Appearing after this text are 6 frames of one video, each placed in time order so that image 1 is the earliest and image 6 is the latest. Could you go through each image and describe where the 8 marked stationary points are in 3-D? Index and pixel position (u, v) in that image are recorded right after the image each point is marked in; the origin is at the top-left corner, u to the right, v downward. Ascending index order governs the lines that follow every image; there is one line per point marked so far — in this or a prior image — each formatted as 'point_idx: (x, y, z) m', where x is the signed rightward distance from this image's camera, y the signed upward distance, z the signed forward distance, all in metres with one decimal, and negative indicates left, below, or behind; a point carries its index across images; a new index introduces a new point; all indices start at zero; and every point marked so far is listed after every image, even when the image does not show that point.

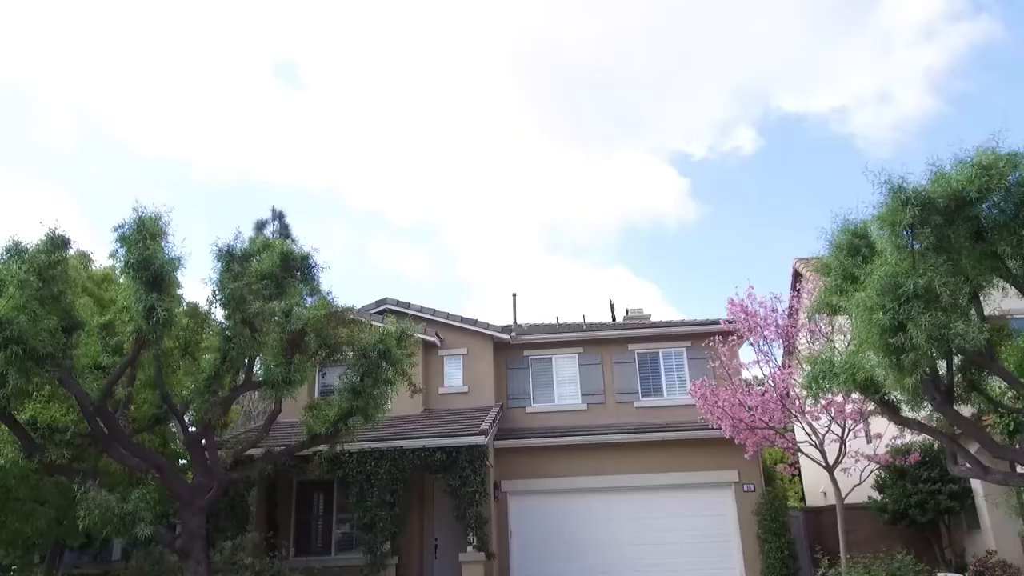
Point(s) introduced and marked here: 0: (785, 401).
0: (+6.3, -2.6, +16.0) m
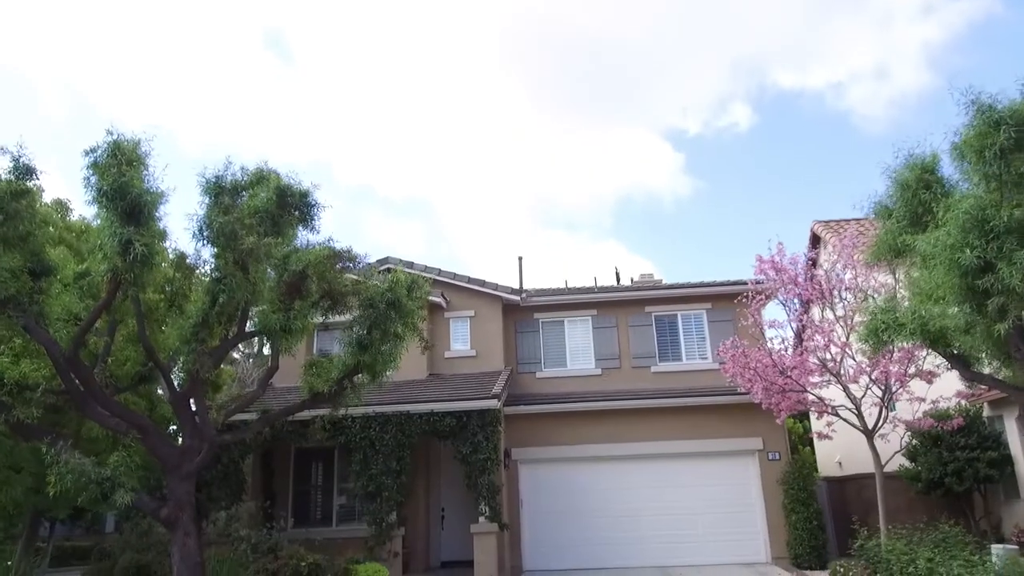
0: (+6.6, -1.6, +14.9) m
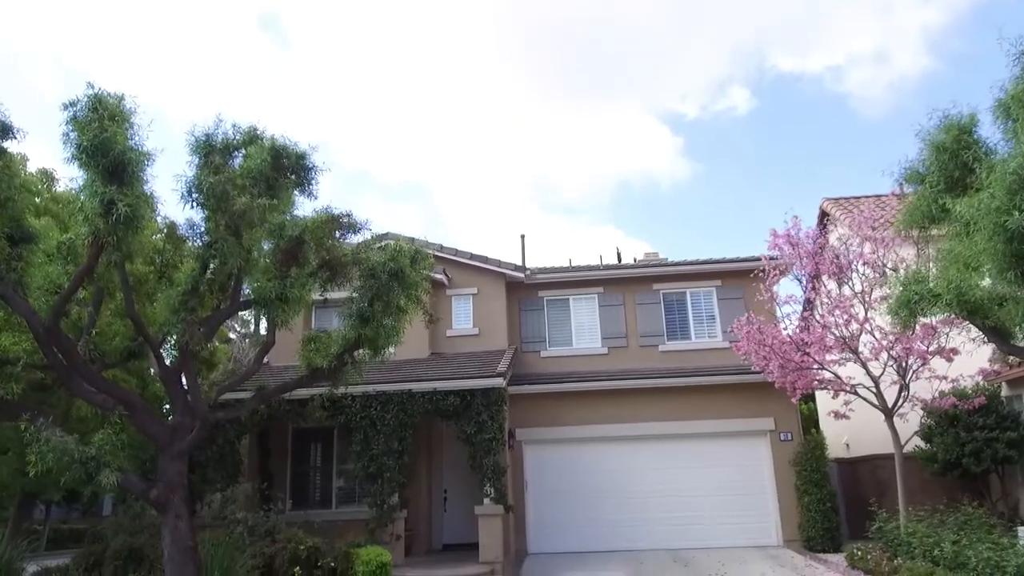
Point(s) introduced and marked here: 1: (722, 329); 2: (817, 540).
0: (+6.7, -1.1, +14.3) m
1: (+5.6, -1.1, +18.6) m
2: (+7.0, -5.7, +16.0) m
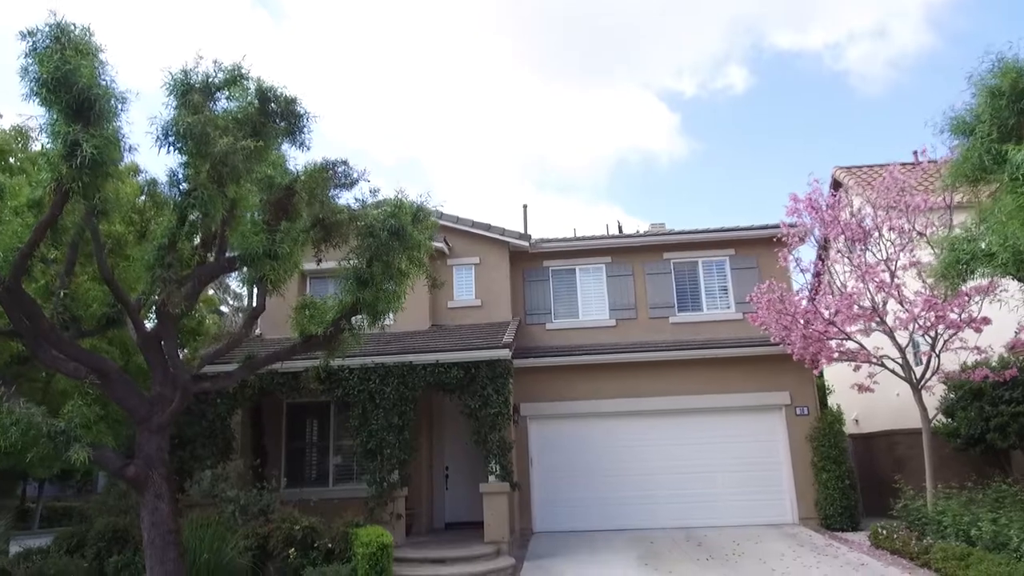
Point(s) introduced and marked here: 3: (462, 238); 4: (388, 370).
0: (+6.8, -0.4, +13.6) m
1: (+5.7, -0.3, +17.8) m
2: (+7.1, -5.0, +15.4) m
3: (-1.3, +1.3, +18.1) m
4: (-2.5, -1.7, +14.1) m
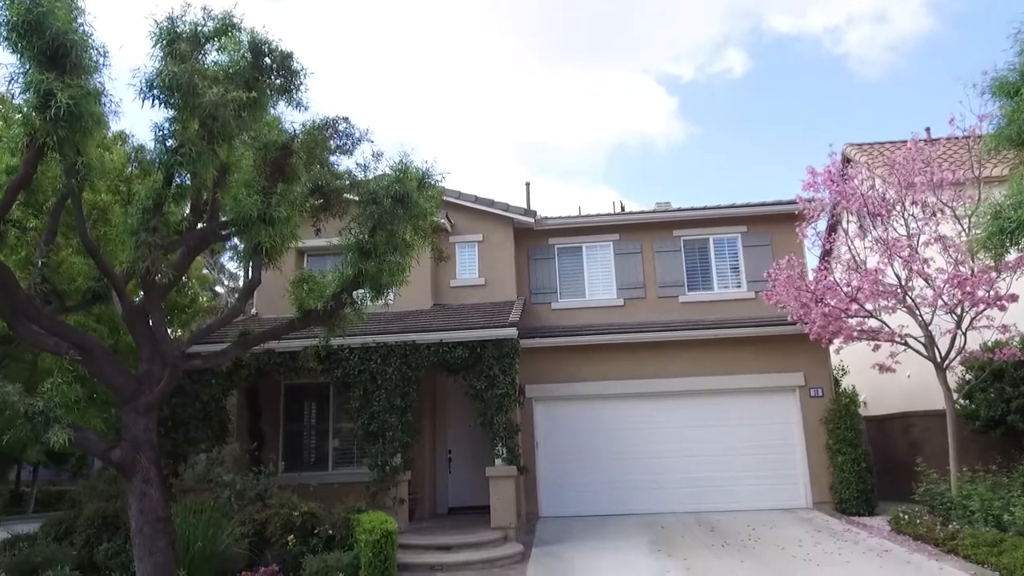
0: (+7.0, 0.0, +13.0) m
1: (+5.8, +0.2, +17.3) m
2: (+7.2, -4.6, +14.9) m
3: (-1.2, +1.8, +17.5) m
4: (-2.3, -1.2, +13.5) m
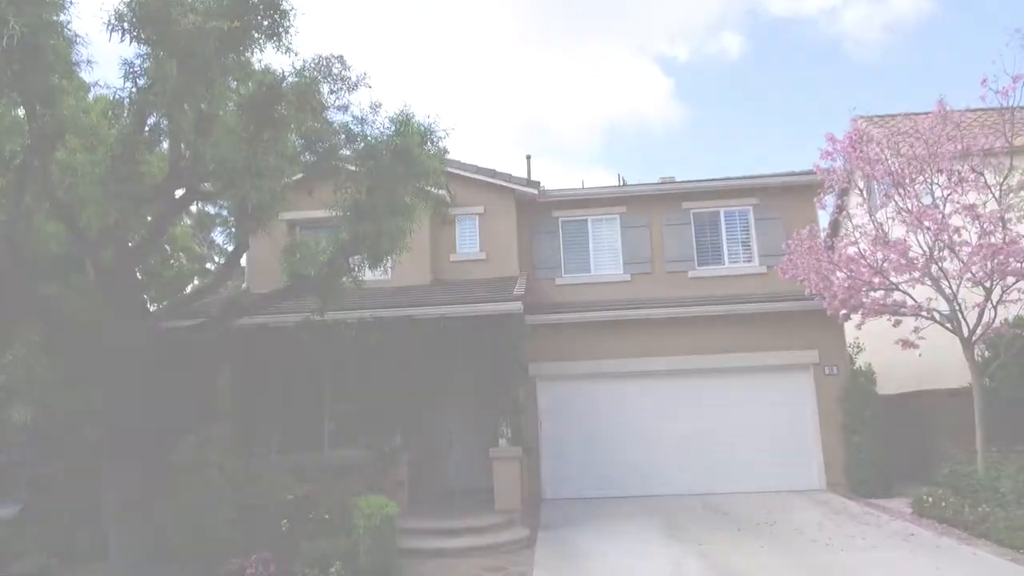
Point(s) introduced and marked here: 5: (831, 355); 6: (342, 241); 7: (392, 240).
0: (+7.1, +0.5, +12.3) m
1: (+5.9, +0.8, +16.6) m
2: (+7.3, -4.0, +14.4) m
3: (-1.1, +2.4, +16.7) m
4: (-2.3, -0.7, +12.8) m
5: (+7.0, -1.5, +15.4) m
6: (-2.0, +0.6, +8.5) m
7: (-1.4, +0.6, +8.3) m
